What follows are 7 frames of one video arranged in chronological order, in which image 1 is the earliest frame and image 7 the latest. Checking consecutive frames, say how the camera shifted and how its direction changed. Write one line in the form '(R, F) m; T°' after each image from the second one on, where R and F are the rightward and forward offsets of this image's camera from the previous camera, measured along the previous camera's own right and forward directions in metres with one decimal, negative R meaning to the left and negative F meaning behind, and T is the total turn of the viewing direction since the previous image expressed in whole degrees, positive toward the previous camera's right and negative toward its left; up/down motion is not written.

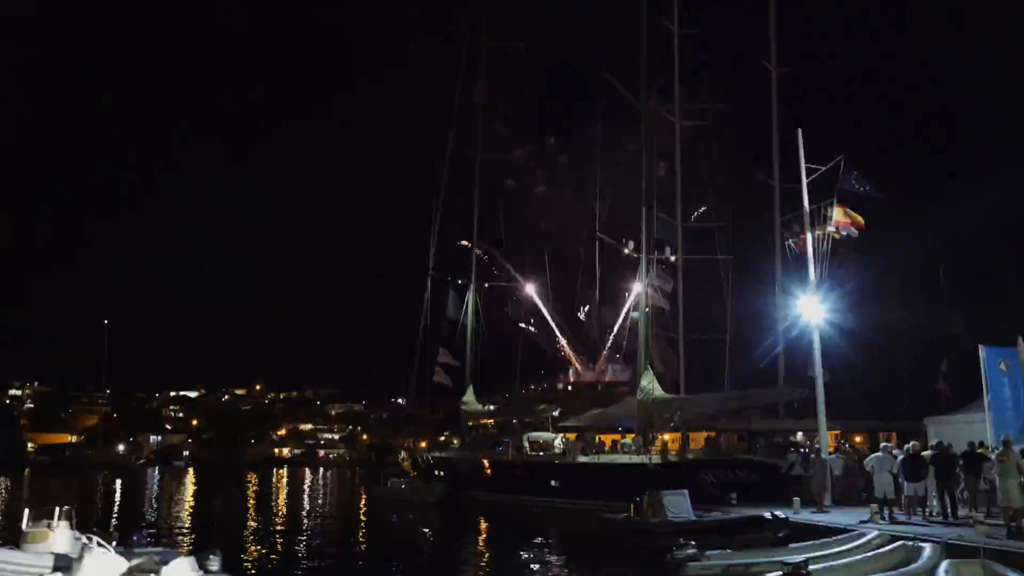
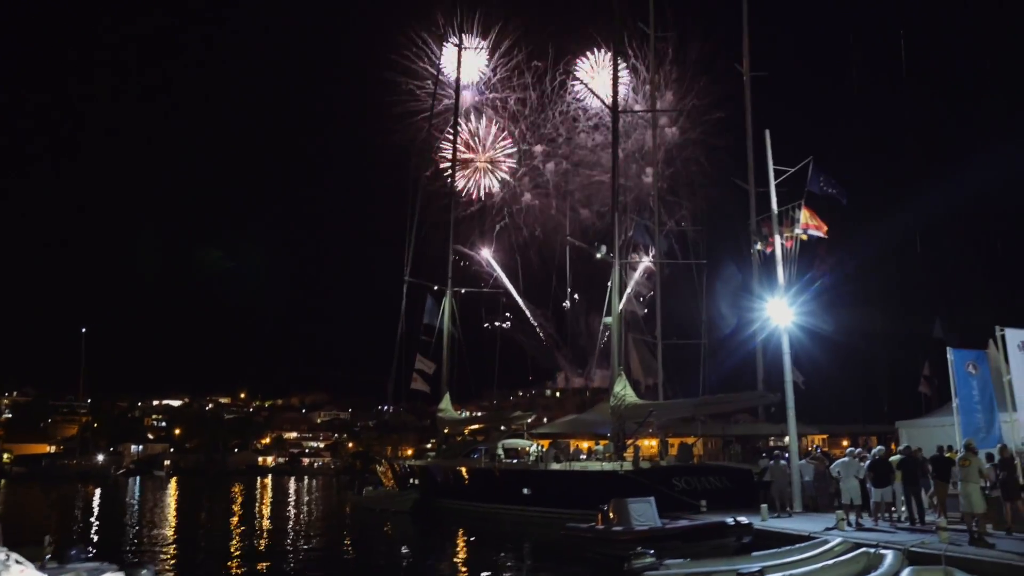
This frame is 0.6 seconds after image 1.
(+0.3, +0.2) m; +1°
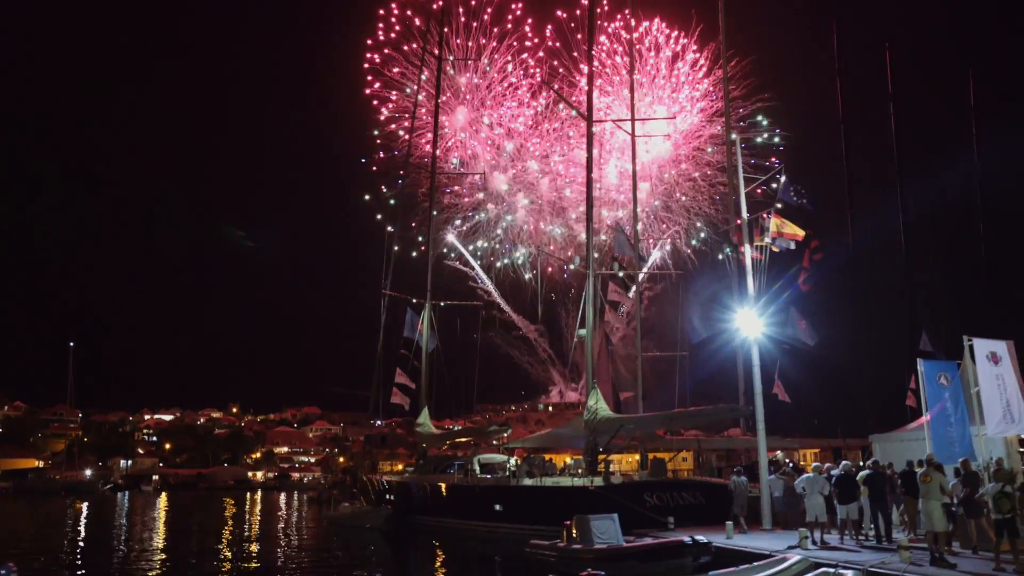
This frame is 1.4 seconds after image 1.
(+0.5, +0.3) m; 0°
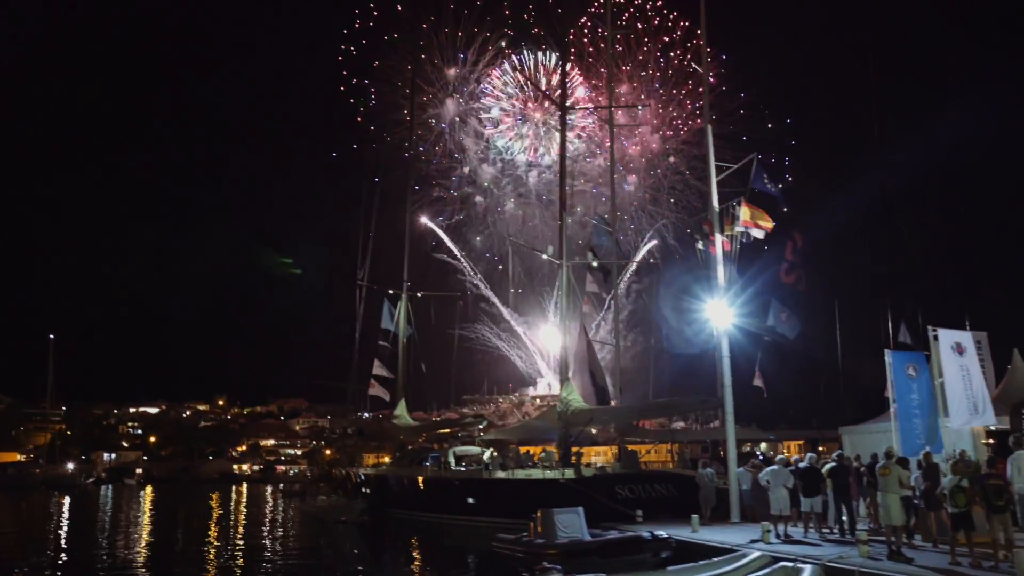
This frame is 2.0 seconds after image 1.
(+0.3, +0.2) m; +1°
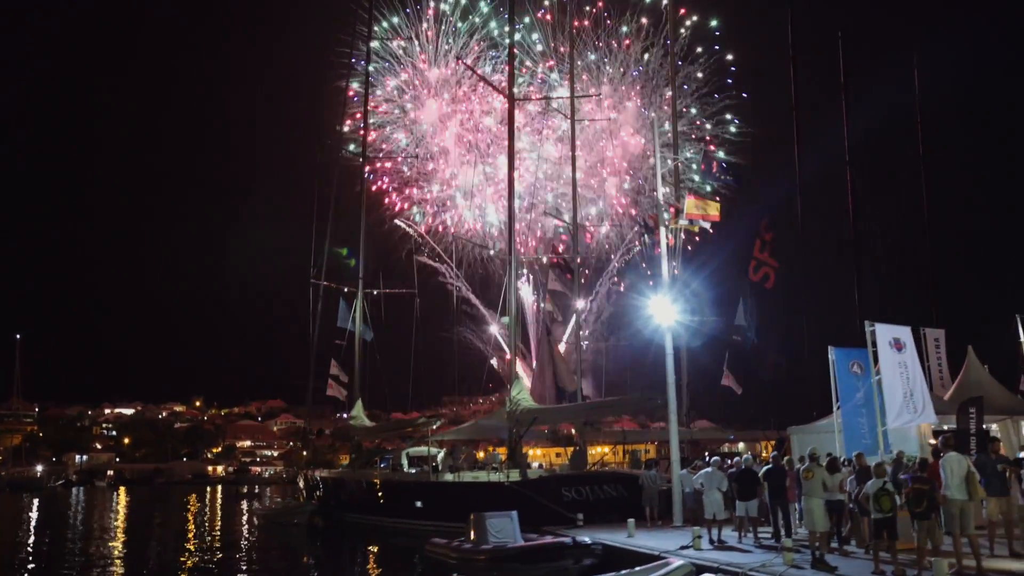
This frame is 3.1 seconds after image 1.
(+0.7, +0.5) m; +1°
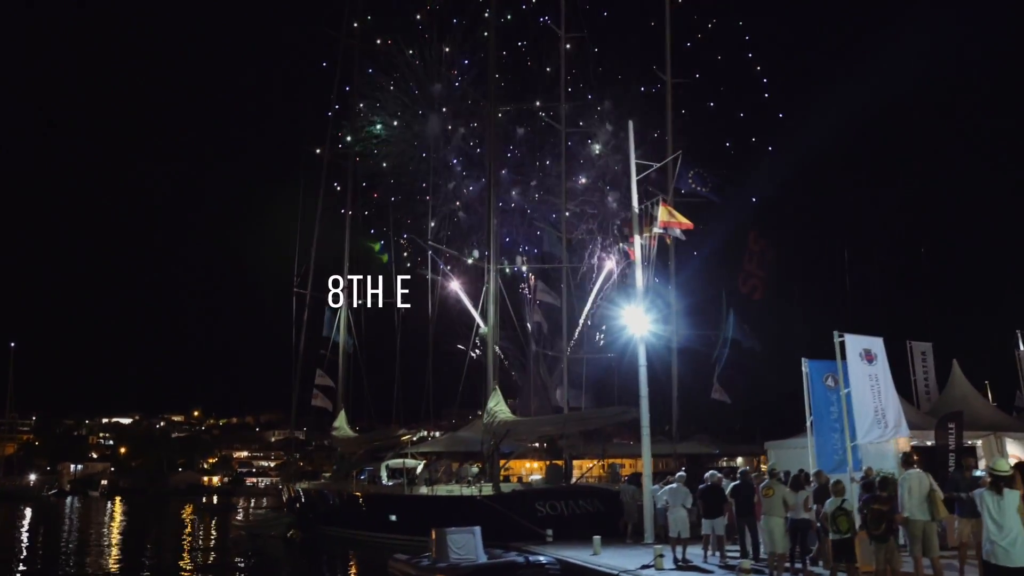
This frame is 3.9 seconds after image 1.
(+0.4, +0.3) m; 0°
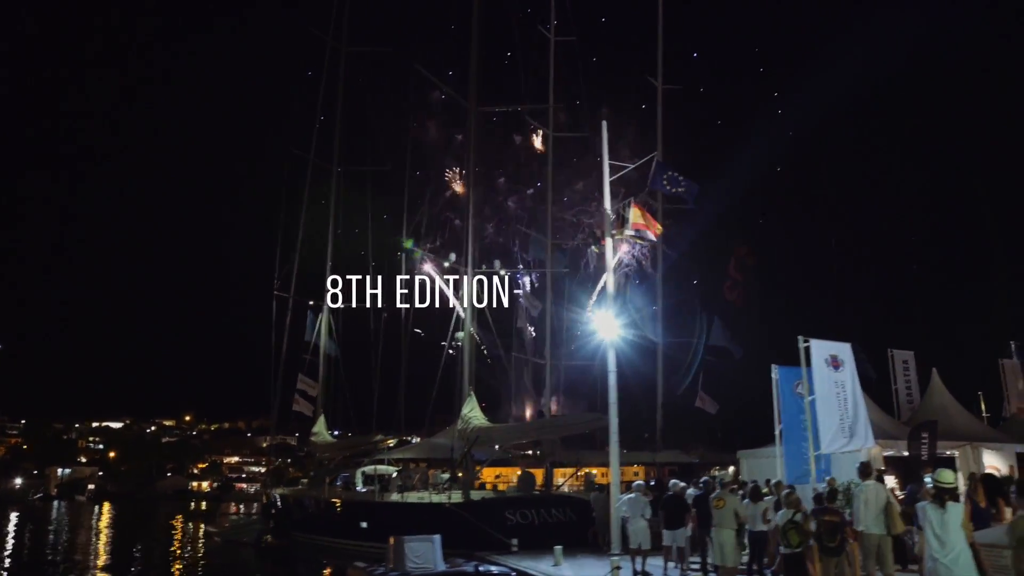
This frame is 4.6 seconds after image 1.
(+0.4, +0.3) m; 0°
